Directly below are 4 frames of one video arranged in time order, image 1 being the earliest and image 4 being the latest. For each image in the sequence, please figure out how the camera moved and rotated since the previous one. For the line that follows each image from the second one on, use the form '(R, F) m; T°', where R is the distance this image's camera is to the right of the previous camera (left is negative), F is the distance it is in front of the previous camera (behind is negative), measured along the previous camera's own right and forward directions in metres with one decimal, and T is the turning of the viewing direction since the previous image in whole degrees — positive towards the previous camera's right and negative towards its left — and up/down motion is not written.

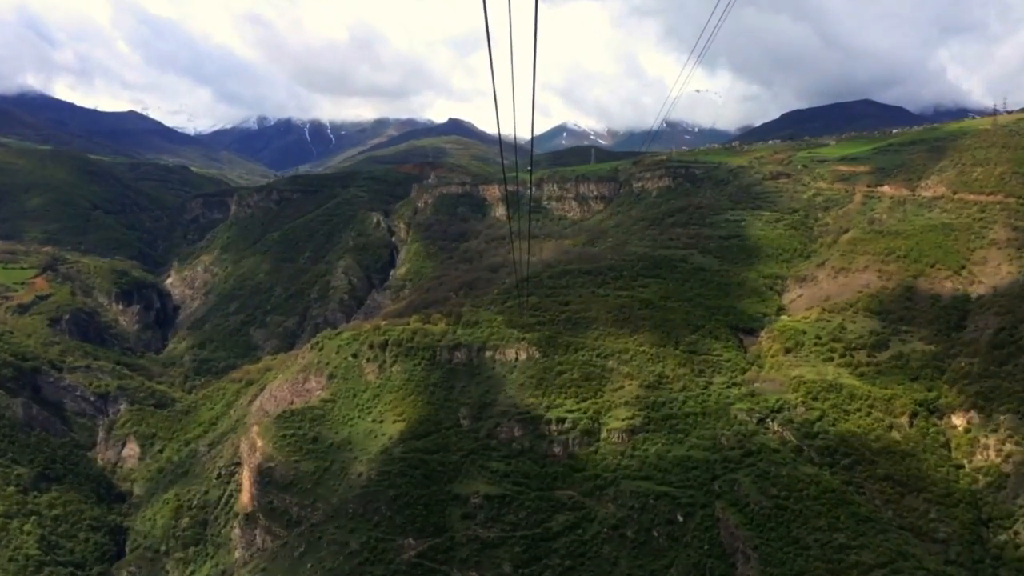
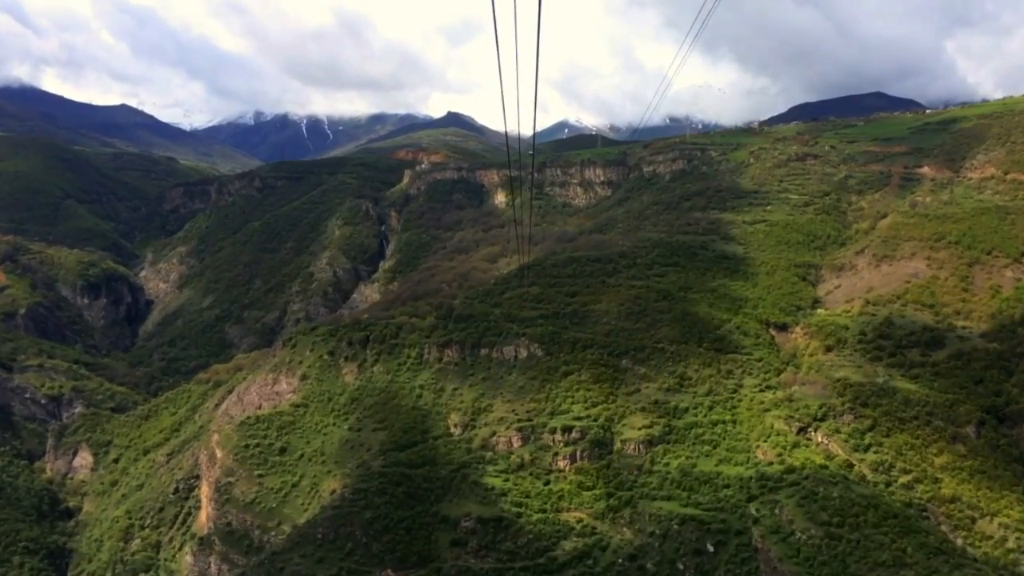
(+0.1, +12.4) m; 0°
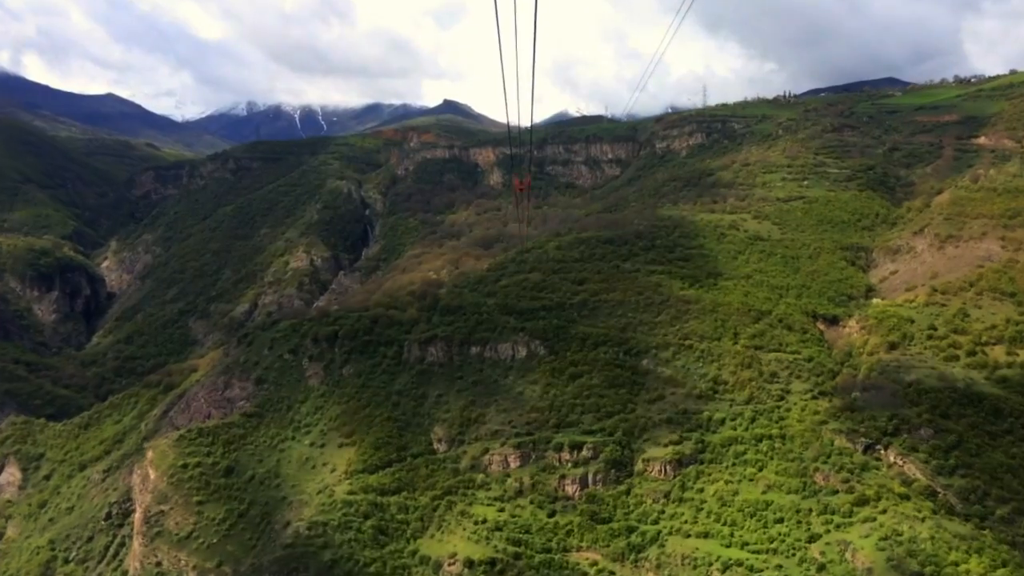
(+0.2, +14.4) m; 0°
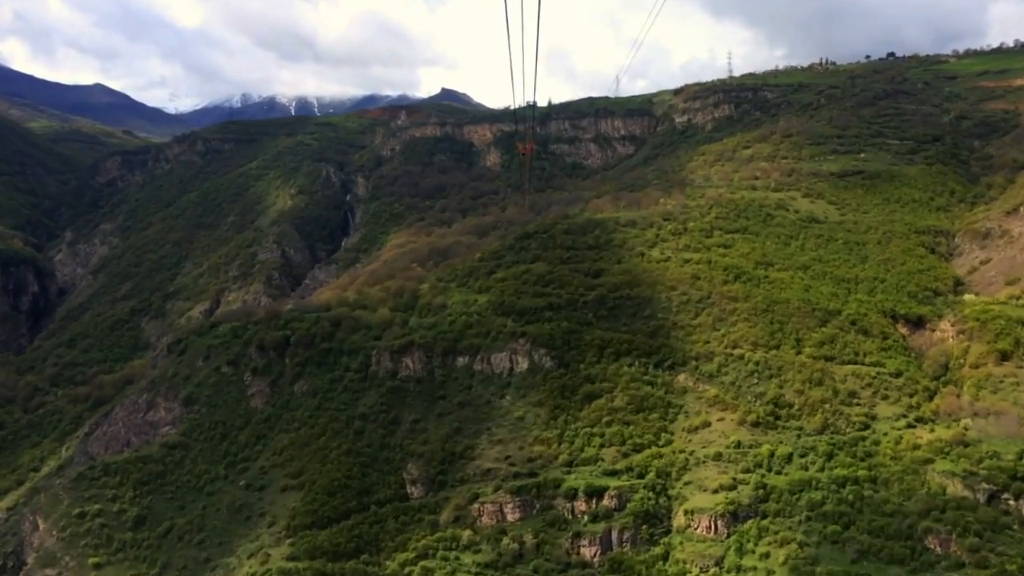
(+0.2, +15.5) m; 0°
